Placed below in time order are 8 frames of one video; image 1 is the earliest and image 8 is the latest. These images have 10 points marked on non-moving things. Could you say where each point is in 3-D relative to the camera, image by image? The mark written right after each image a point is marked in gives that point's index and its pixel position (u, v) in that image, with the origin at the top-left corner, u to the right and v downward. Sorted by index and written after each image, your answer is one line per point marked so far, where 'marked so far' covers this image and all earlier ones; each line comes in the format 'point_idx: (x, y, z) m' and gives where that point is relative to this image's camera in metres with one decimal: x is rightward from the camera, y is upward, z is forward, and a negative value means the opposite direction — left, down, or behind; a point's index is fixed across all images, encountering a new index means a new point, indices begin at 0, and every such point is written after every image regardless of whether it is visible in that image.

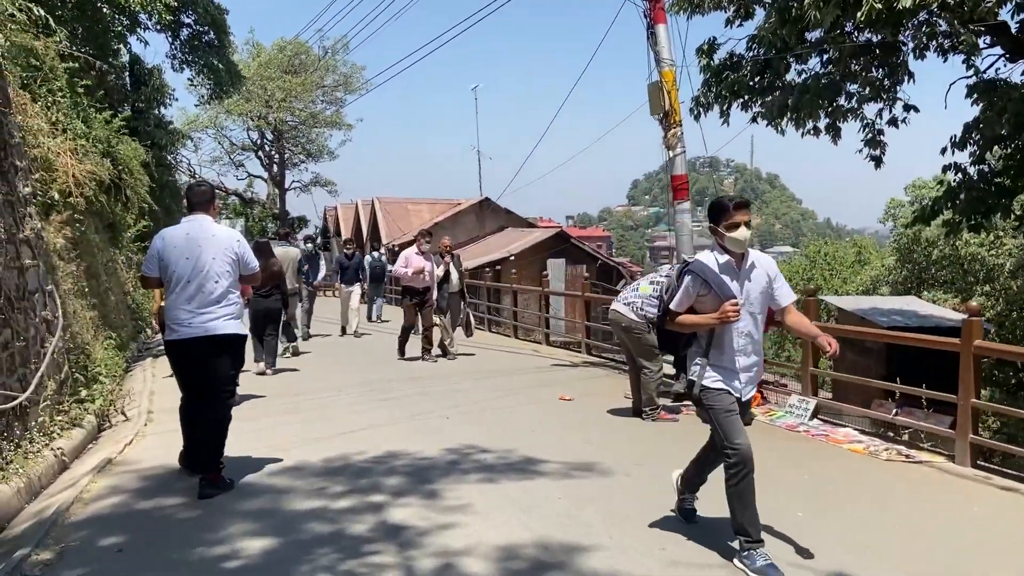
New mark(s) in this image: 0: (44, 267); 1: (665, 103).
0: (-4.3, +0.2, +7.5) m
1: (+1.5, +1.9, +8.2) m
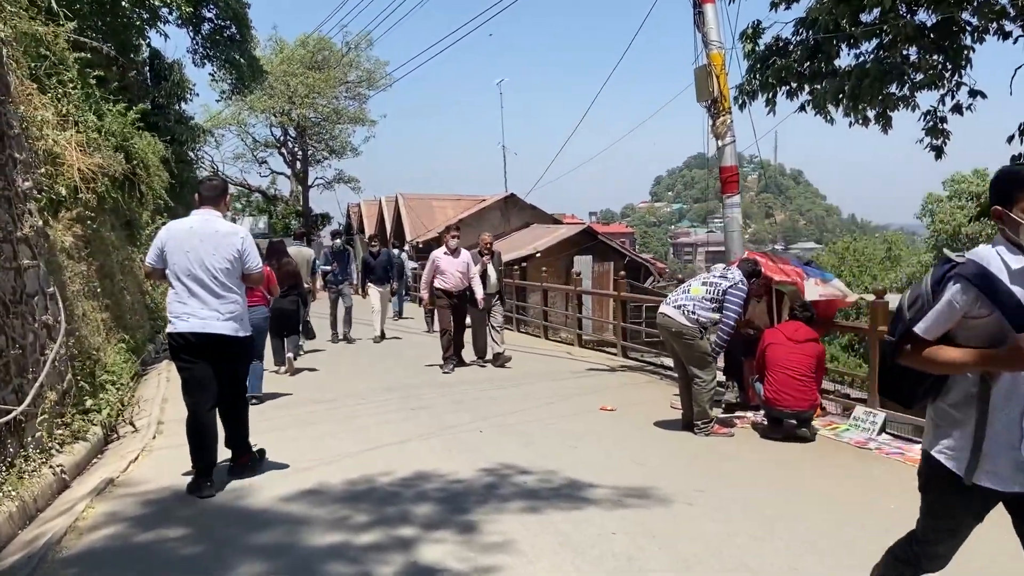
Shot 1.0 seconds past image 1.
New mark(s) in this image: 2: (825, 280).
0: (-4.0, +0.2, +7.0) m
1: (+1.9, +1.9, +7.6) m
2: (+2.6, +0.1, +6.9) m
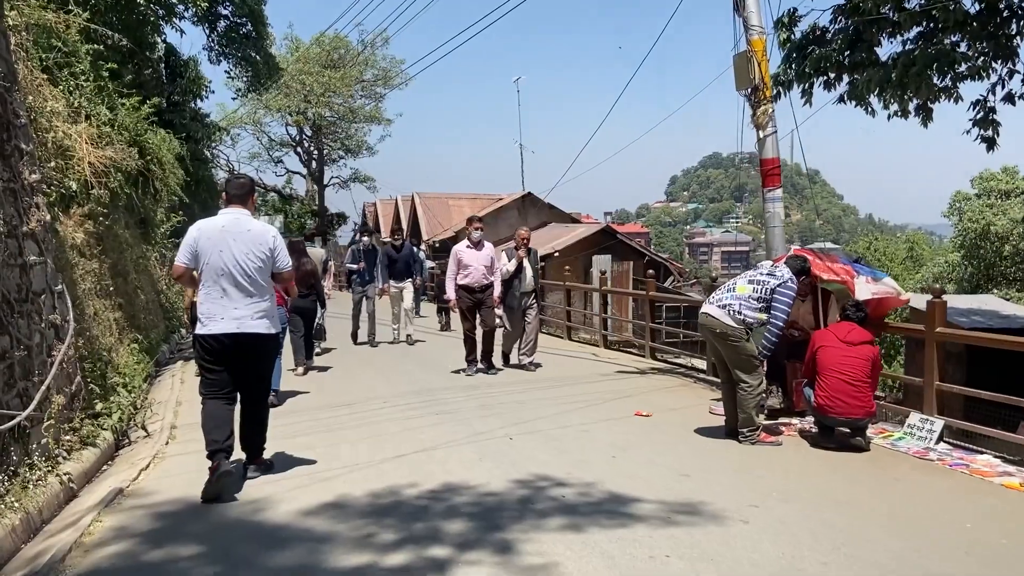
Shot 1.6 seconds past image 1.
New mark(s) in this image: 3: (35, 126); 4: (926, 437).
0: (-3.7, +0.2, +6.7) m
1: (+2.1, +1.9, +7.2) m
2: (+2.9, +0.1, +6.5) m
3: (-4.1, +1.4, +7.1) m
4: (+3.0, -1.1, +5.9) m
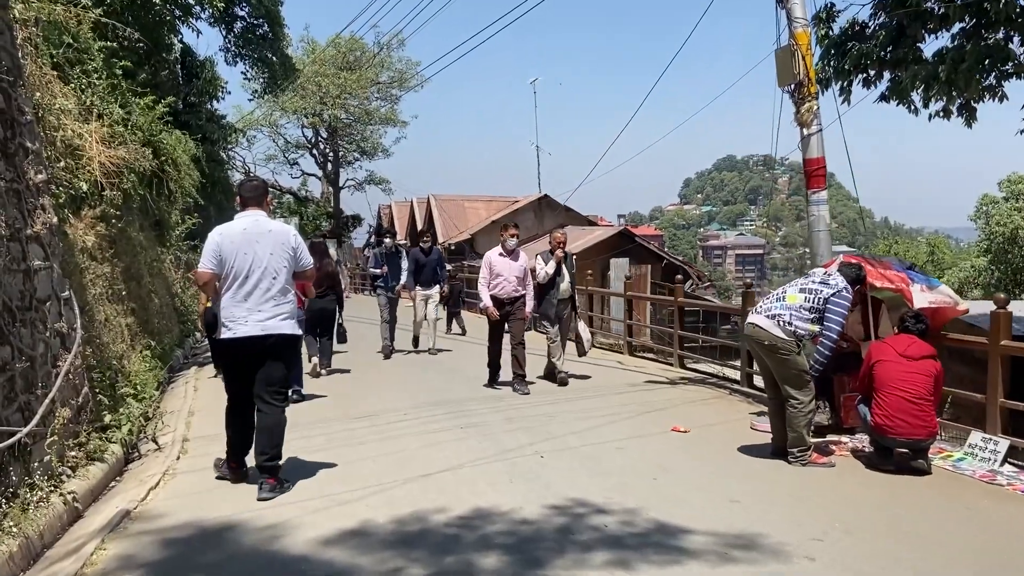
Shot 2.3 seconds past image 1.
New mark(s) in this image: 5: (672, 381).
0: (-3.5, +0.1, +6.3) m
1: (+2.4, +1.8, +6.8) m
2: (+3.1, 0.0, +6.1) m
3: (-3.9, +1.4, +6.8) m
4: (+3.2, -1.2, +5.5) m
5: (+1.7, -1.0, +8.8) m
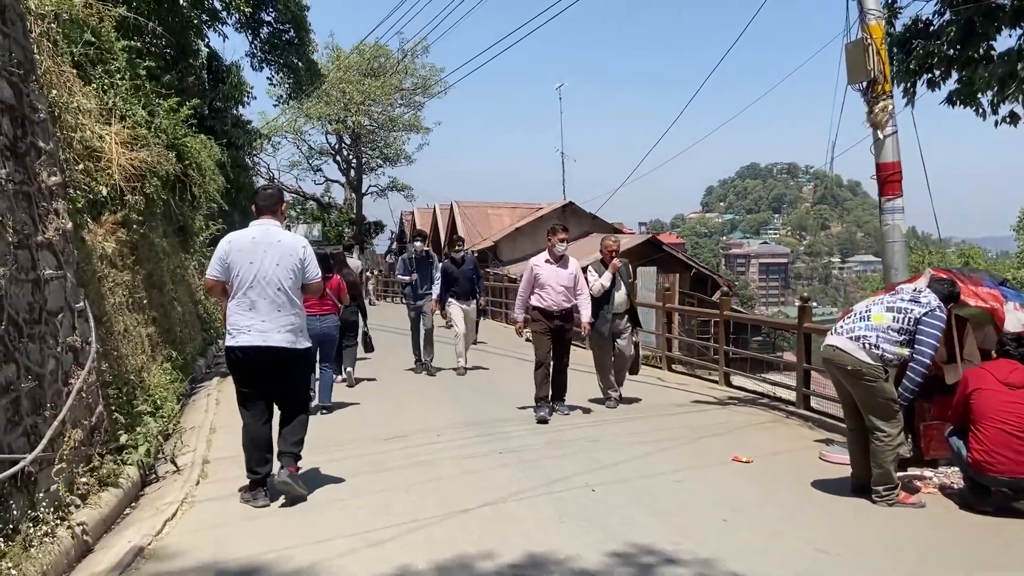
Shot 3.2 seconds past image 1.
0: (-3.1, +0.1, +5.9) m
1: (+2.7, +1.7, +6.2) m
2: (+3.4, -0.1, +5.5) m
3: (-3.5, +1.3, +6.4) m
4: (+3.5, -1.3, +4.9) m
5: (+2.1, -1.1, +8.3) m
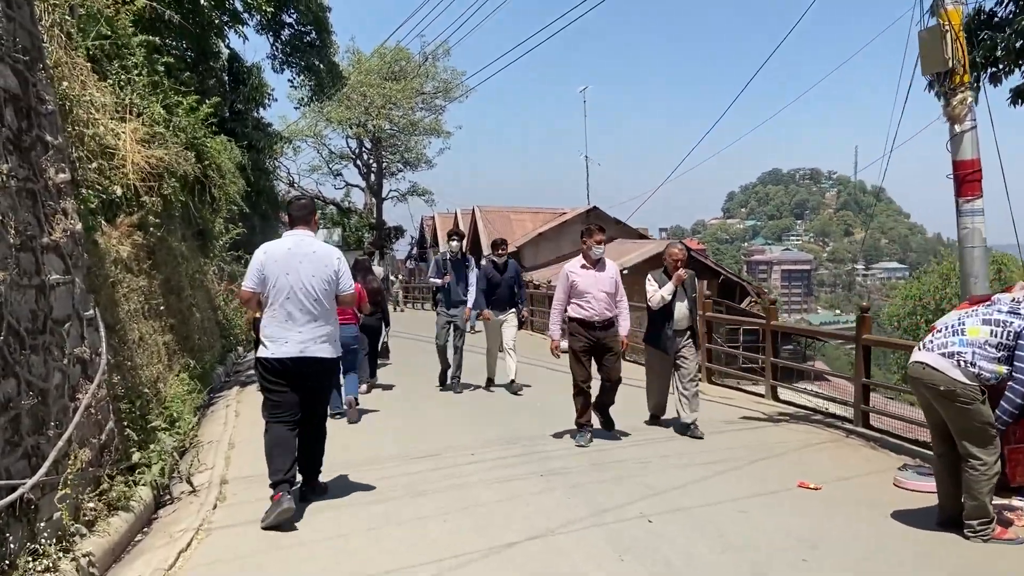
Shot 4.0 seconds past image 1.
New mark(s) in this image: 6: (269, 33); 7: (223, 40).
0: (-2.9, 0.0, +5.5) m
1: (+3.0, +1.6, +5.7) m
2: (+3.7, -0.2, +4.9) m
3: (-3.2, +1.2, +6.0) m
4: (+3.8, -1.3, +4.4) m
5: (+2.5, -1.2, +7.8) m
6: (-5.5, +5.8, +18.6) m
7: (-5.1, +4.4, +14.5) m
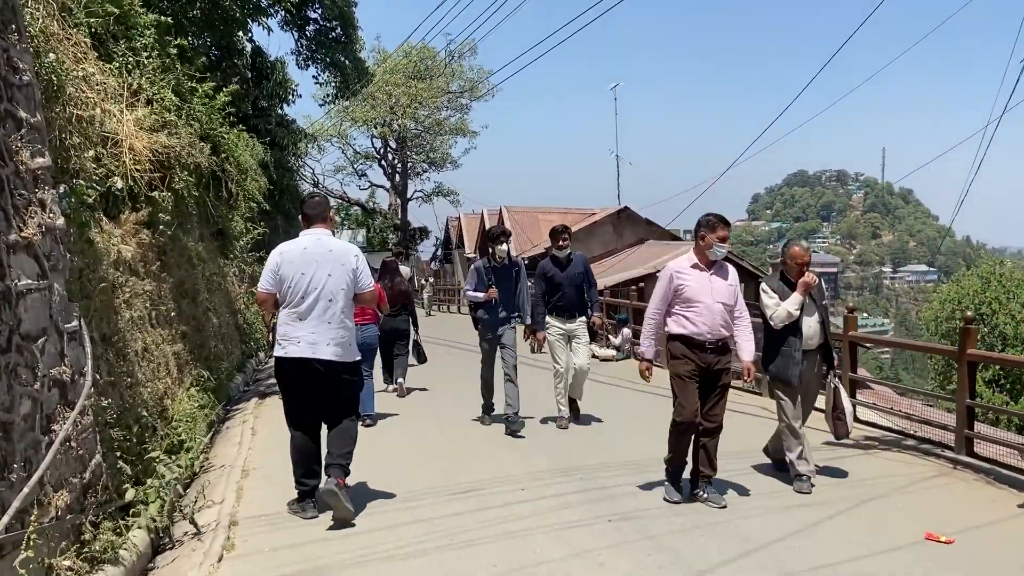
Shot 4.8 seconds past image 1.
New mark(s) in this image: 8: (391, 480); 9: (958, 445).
0: (-2.5, 0.0, +4.7) m
1: (+3.4, +1.6, +4.7) m
2: (+4.1, -0.2, +3.9) m
3: (-2.8, +1.2, +5.2) m
4: (+4.1, -1.4, +3.3) m
5: (+2.9, -1.3, +6.8) m
6: (-4.8, +5.8, +17.8) m
7: (-4.5, +4.4, +13.7) m
8: (-0.8, -1.3, +5.7) m
9: (+3.5, -1.2, +6.5) m
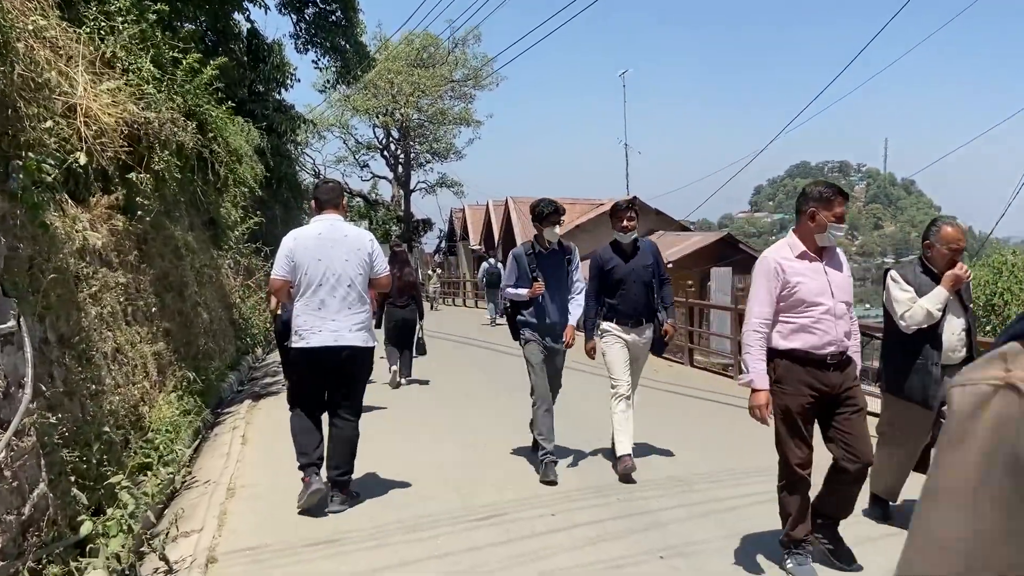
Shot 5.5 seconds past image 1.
0: (-2.3, 0.0, +3.9) m
1: (+3.6, +1.6, +3.9) m
2: (+4.2, -0.2, +3.1) m
3: (-2.7, +1.2, +4.4) m
4: (+4.3, -1.3, +2.6) m
5: (+3.0, -1.2, +6.0) m
6: (-4.6, +5.9, +17.0) m
7: (-4.3, +4.5, +12.9) m
8: (-0.7, -1.3, +4.9) m
9: (+3.7, -1.2, +5.7) m
